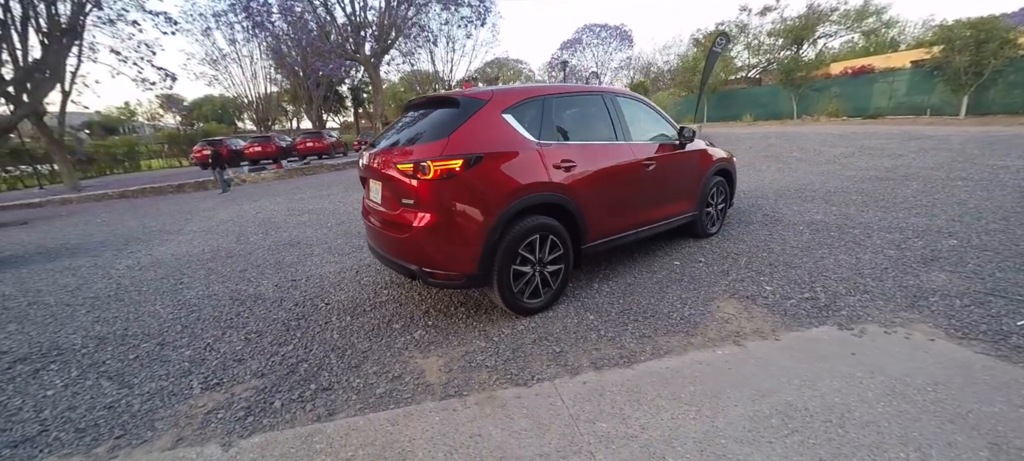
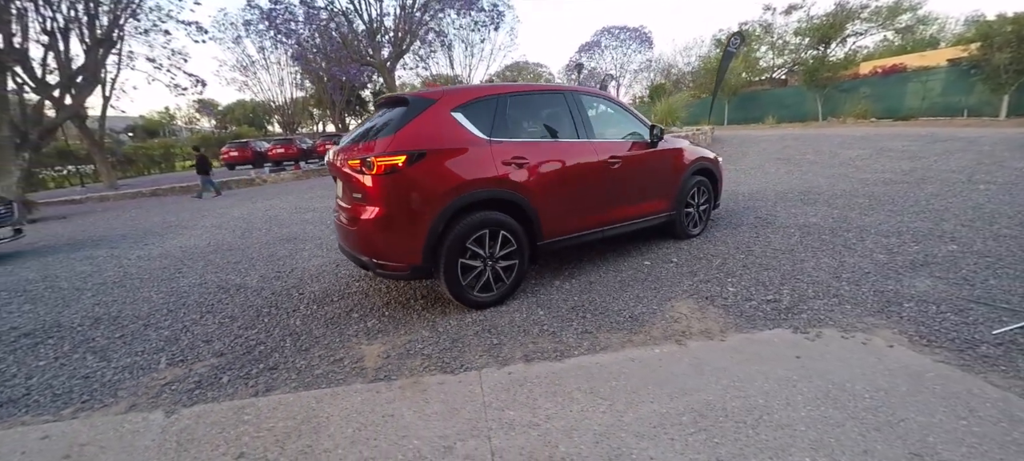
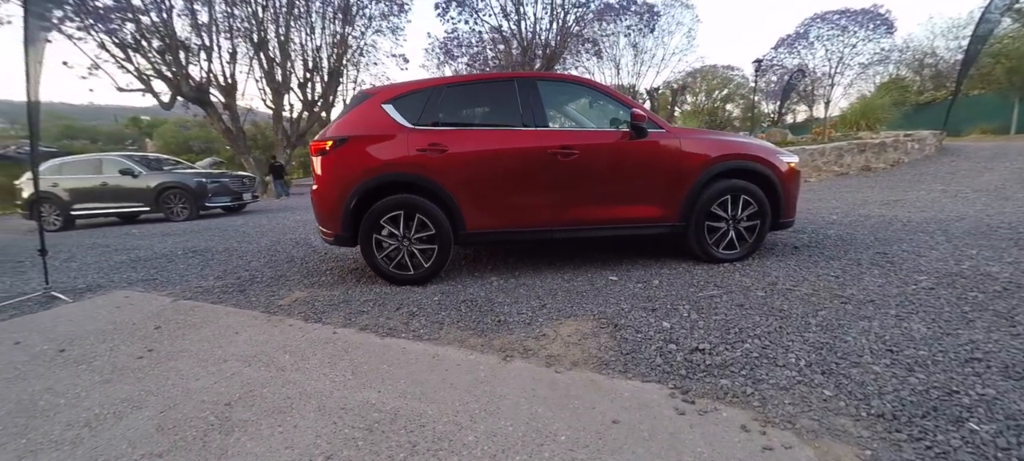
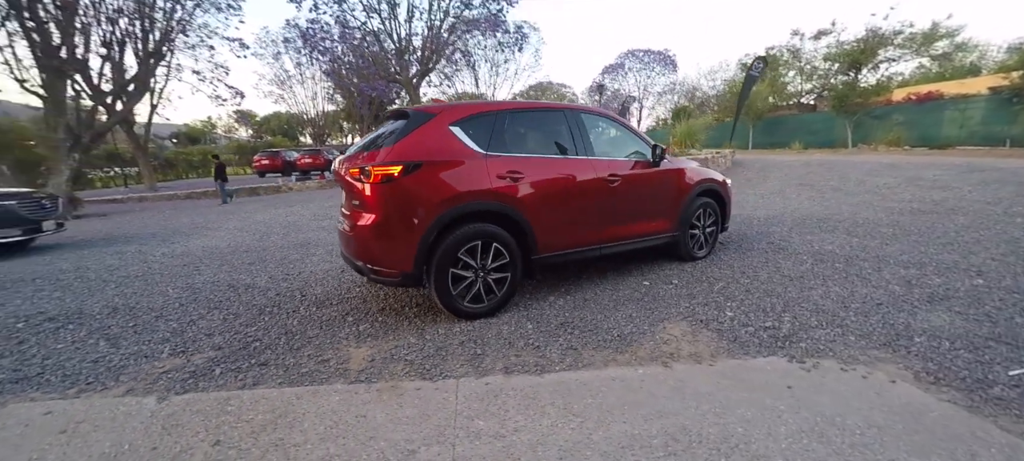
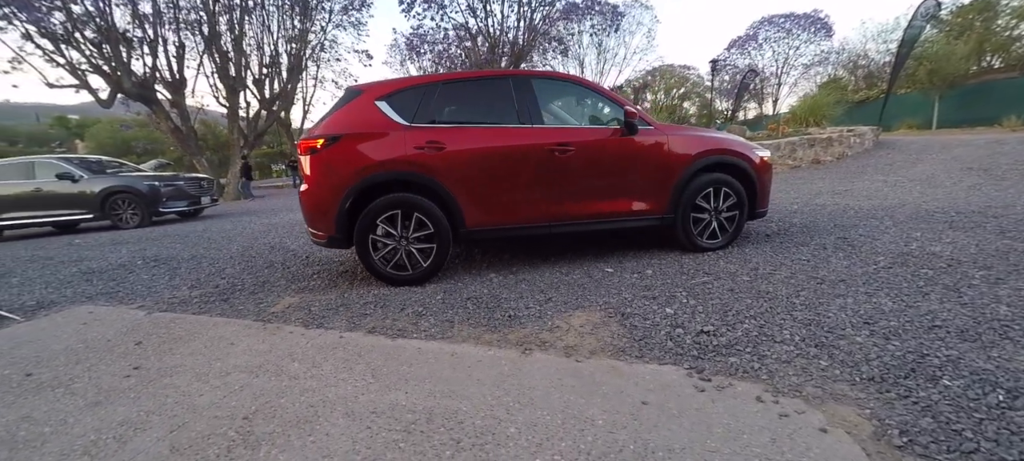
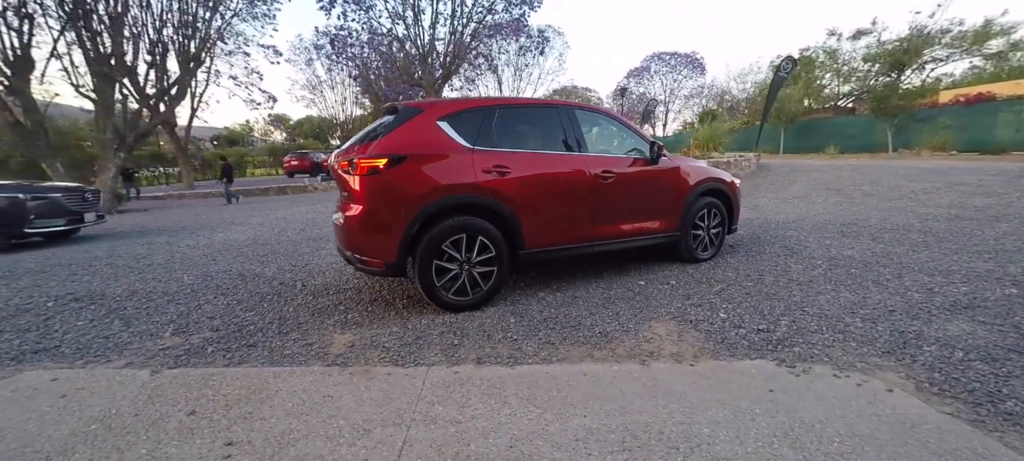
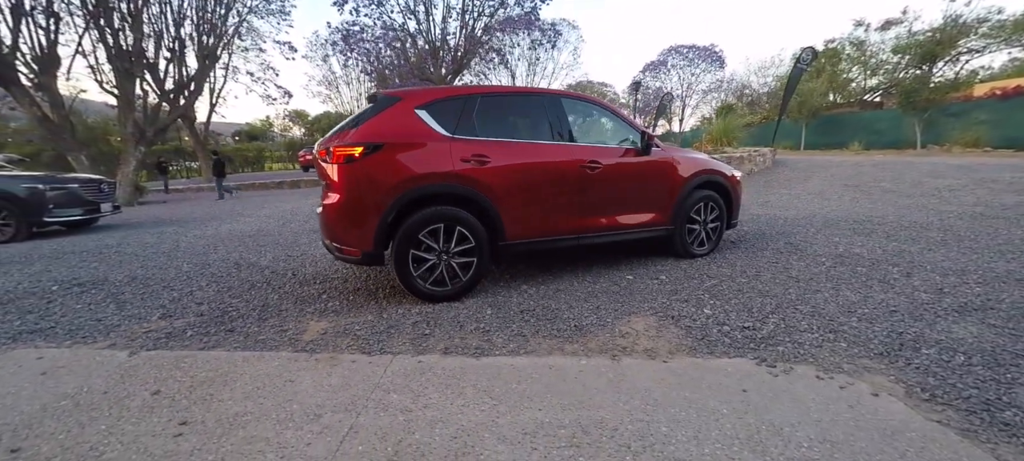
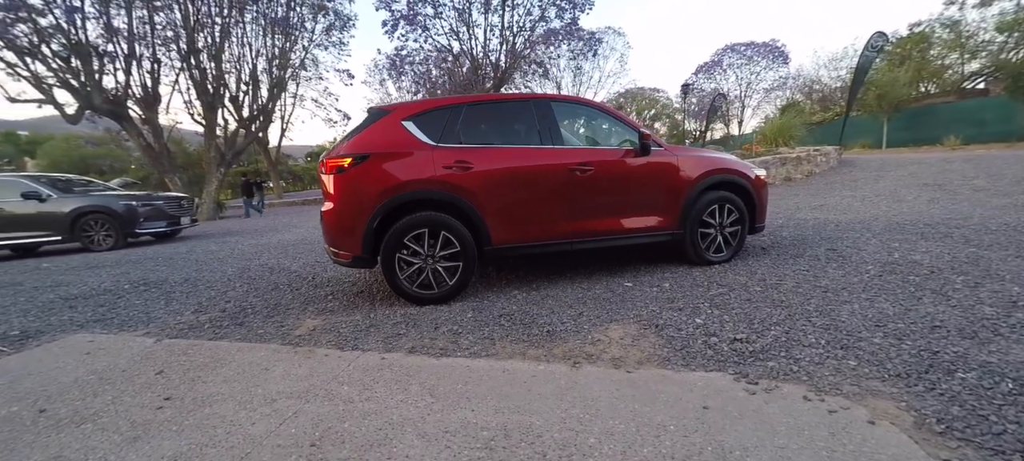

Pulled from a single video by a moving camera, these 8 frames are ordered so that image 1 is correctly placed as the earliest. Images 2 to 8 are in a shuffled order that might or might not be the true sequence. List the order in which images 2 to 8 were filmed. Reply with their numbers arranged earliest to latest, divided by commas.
2, 4, 6, 7, 8, 5, 3
